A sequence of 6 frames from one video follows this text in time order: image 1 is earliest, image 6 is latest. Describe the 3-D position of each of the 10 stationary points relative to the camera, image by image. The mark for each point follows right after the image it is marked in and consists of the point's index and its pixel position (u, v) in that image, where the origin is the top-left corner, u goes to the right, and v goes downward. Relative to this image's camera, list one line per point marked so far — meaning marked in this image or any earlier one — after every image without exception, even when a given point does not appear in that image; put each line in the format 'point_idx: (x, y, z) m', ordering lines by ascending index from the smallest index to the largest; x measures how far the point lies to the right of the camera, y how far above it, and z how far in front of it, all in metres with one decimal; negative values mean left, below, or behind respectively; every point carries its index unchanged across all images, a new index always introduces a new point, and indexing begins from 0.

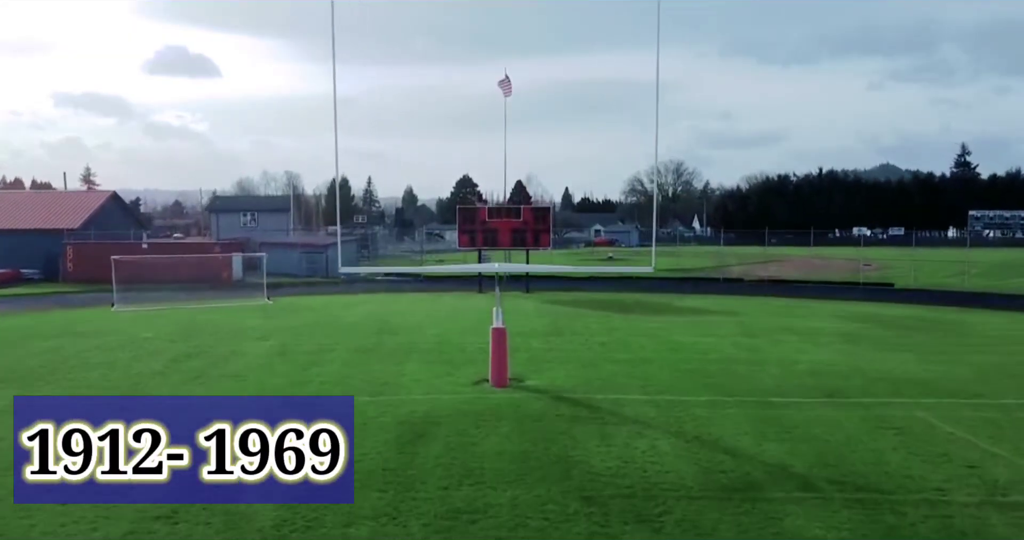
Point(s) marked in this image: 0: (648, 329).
0: (+1.9, -0.7, +21.5) m
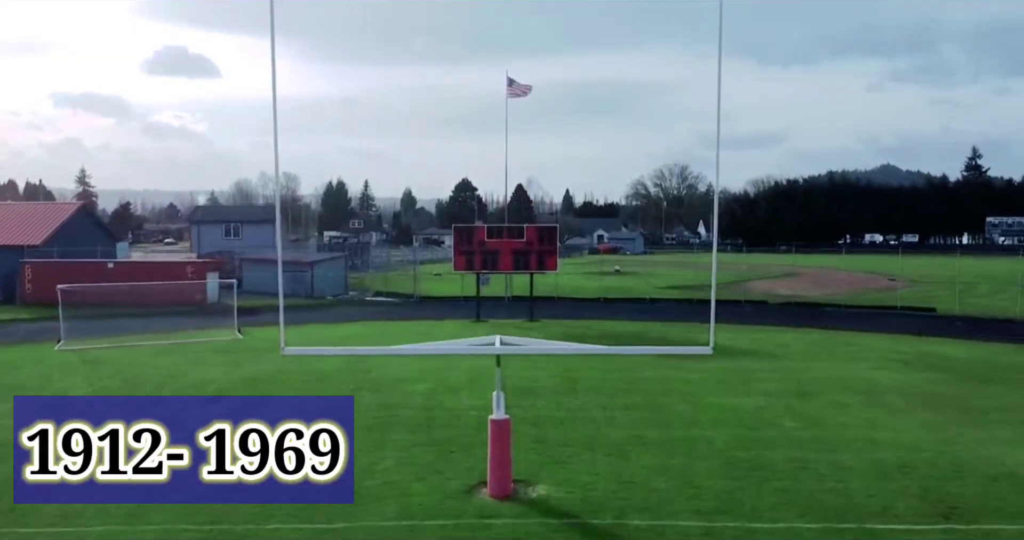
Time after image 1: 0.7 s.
0: (+1.9, -1.1, +18.6) m
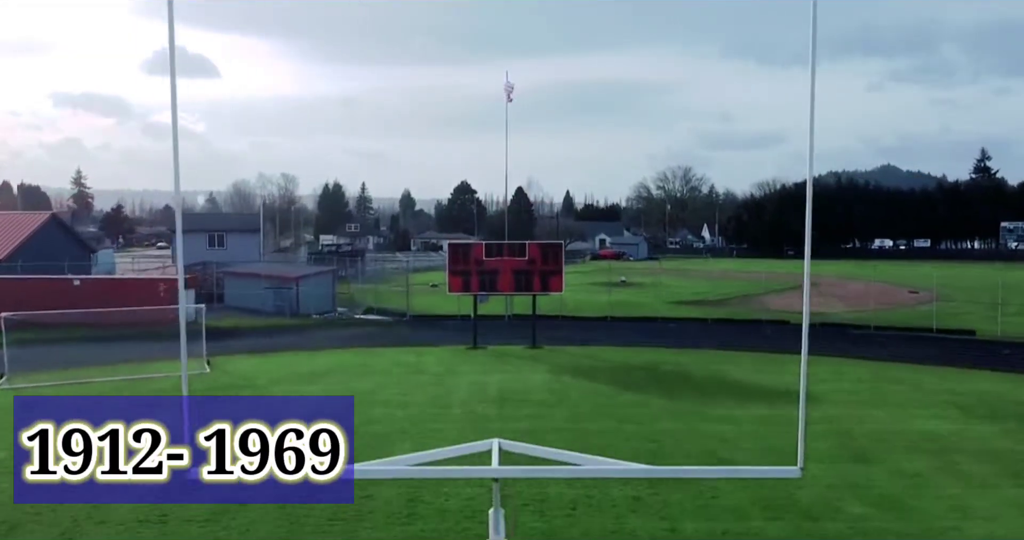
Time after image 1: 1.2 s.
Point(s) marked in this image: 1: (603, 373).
0: (+1.9, -1.4, +16.3) m
1: (+1.1, -1.3, +18.6) m
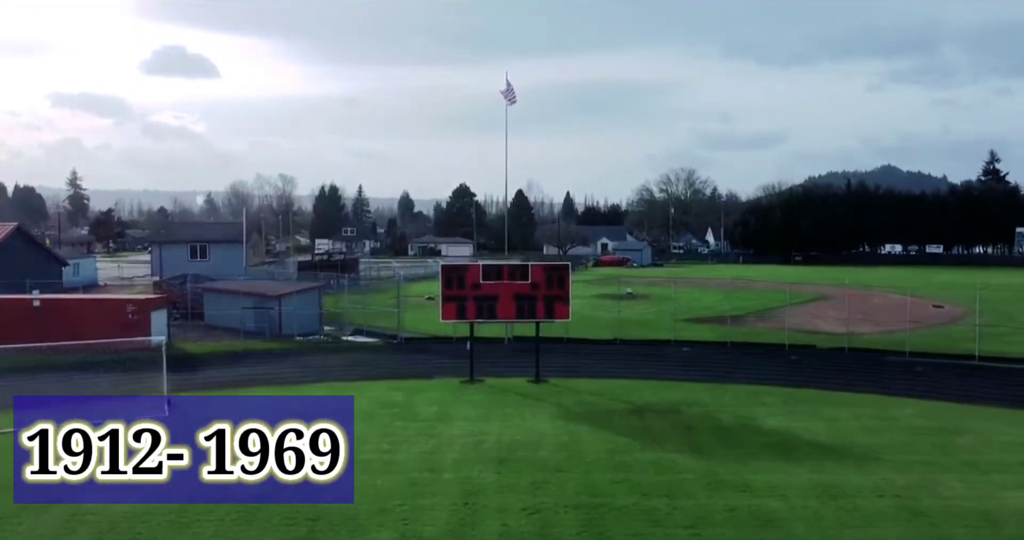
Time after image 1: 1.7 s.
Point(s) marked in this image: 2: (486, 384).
0: (+1.9, -1.8, +13.9) m
1: (+1.1, -1.6, +16.2) m
2: (-0.3, -1.5, +19.9) m
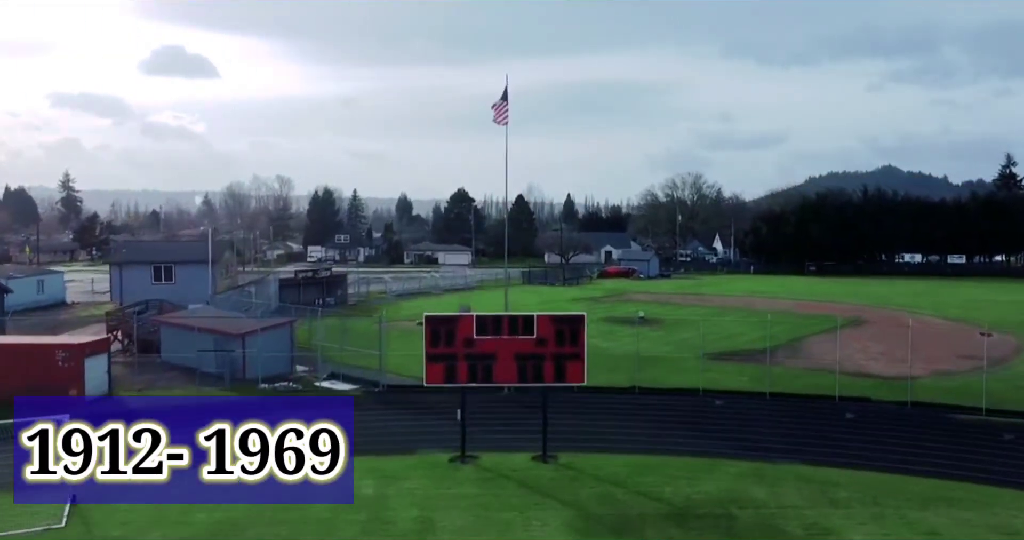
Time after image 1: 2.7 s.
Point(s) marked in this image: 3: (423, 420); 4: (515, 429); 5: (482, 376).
0: (+2.0, -2.3, +10.1) m
1: (+1.1, -2.2, +12.4) m
2: (-0.3, -2.0, +16.1) m
3: (-1.1, -1.9, +19.1) m
4: (0.0, -1.9, +17.9) m
5: (-0.3, -1.1, +16.0) m
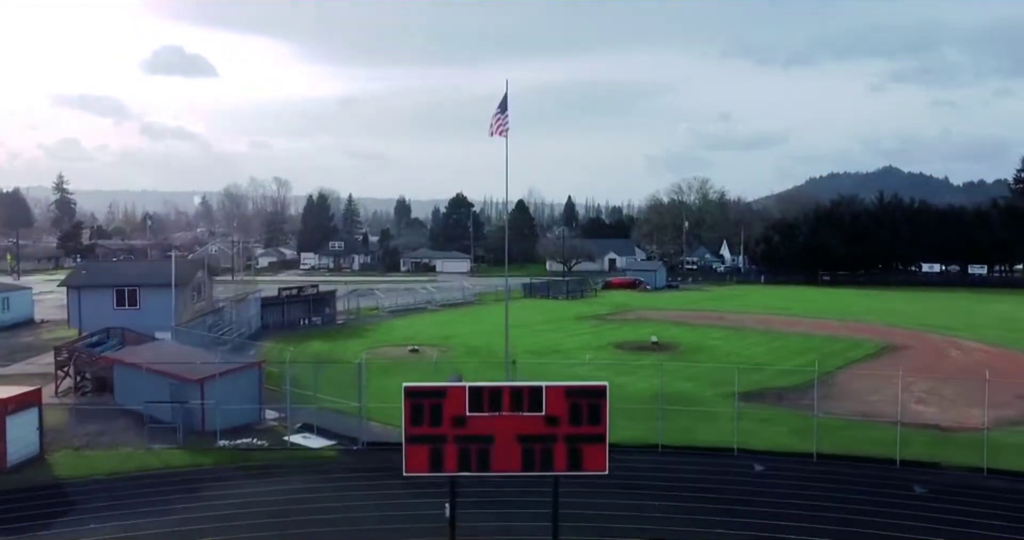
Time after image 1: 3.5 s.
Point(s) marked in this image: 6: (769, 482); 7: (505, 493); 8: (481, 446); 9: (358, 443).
0: (+2.0, -2.8, +6.7) m
1: (+1.2, -2.7, +9.0) m
2: (-0.3, -2.5, +12.7) m
3: (-1.1, -2.4, +15.8) m
4: (+0.1, -2.4, +14.6) m
5: (-0.3, -1.6, +12.7) m
6: (+3.0, -2.5, +17.2) m
7: (0.0, -2.4, +16.0) m
8: (-0.3, -1.5, +12.6) m
9: (-2.0, -2.3, +19.6) m
